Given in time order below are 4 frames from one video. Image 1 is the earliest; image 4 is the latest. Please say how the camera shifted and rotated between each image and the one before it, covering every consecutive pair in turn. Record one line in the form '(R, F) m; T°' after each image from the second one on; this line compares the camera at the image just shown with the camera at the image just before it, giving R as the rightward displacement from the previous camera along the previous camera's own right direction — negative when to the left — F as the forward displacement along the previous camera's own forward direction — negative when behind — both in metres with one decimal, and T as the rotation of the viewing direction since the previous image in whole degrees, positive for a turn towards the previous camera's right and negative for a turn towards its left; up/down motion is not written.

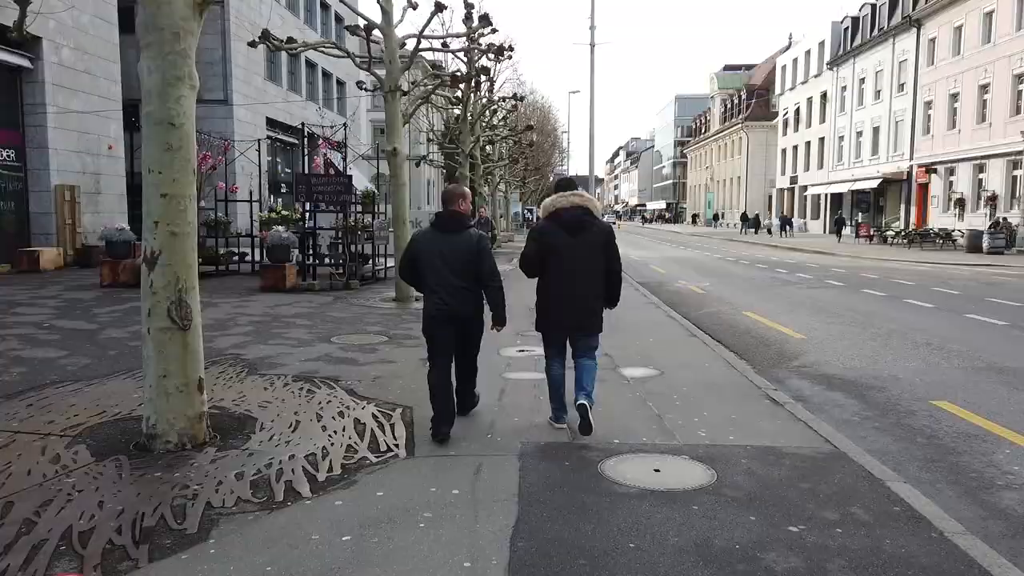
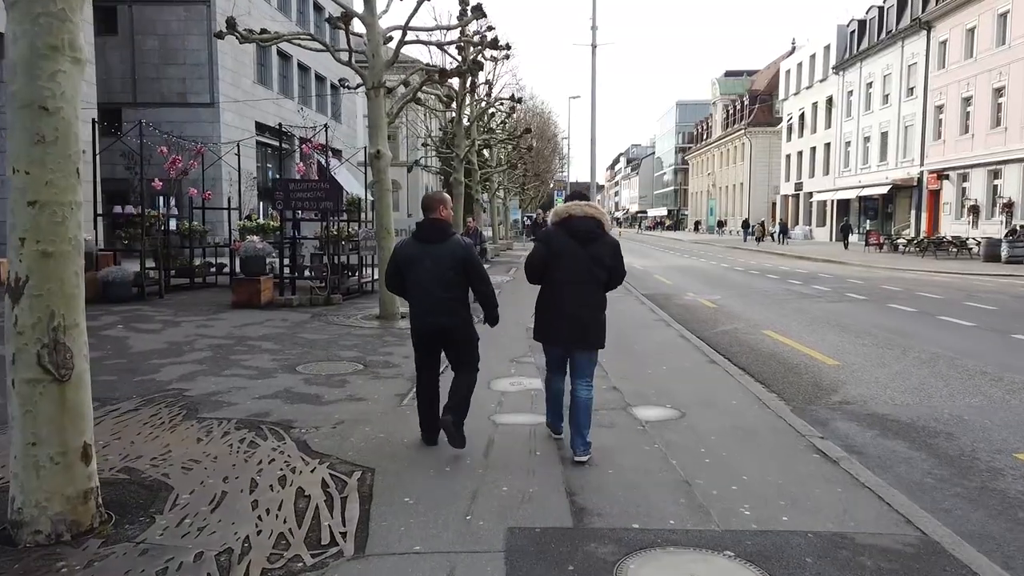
(+0.1, +1.2) m; 0°
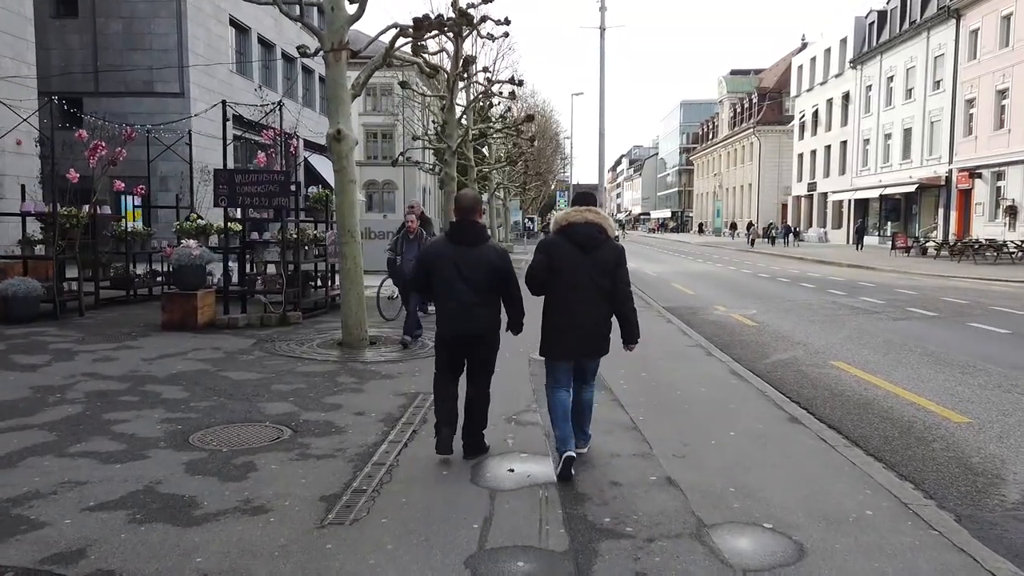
(0.0, +2.6) m; 0°
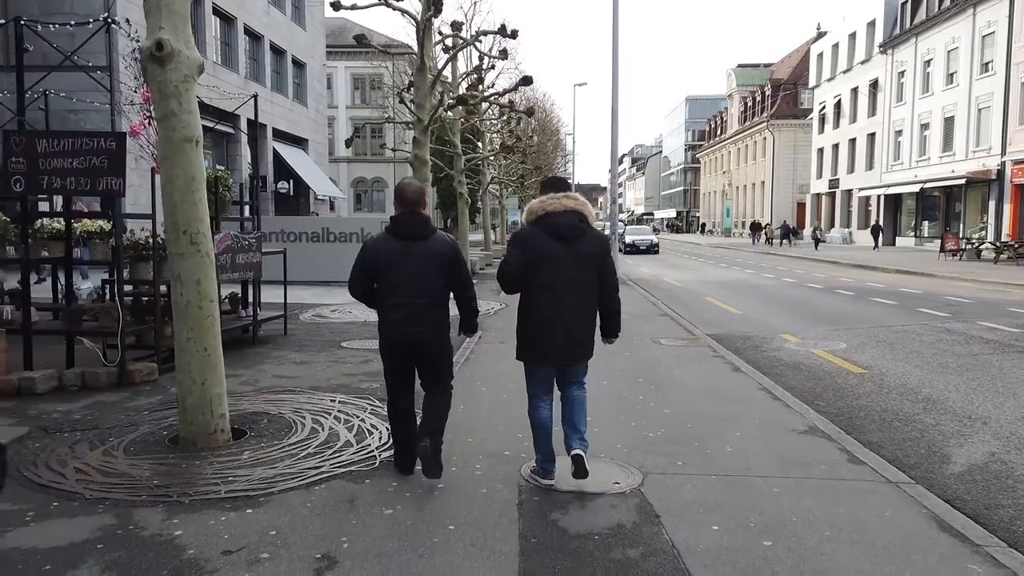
(+0.1, +4.2) m; 0°
